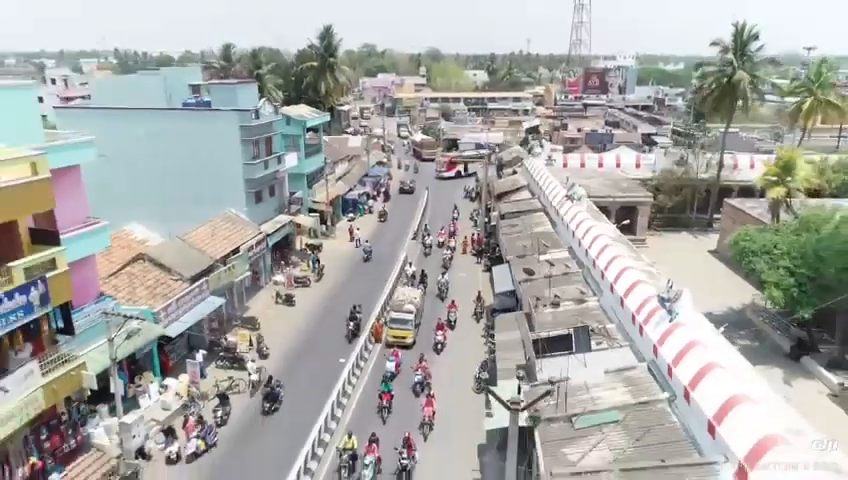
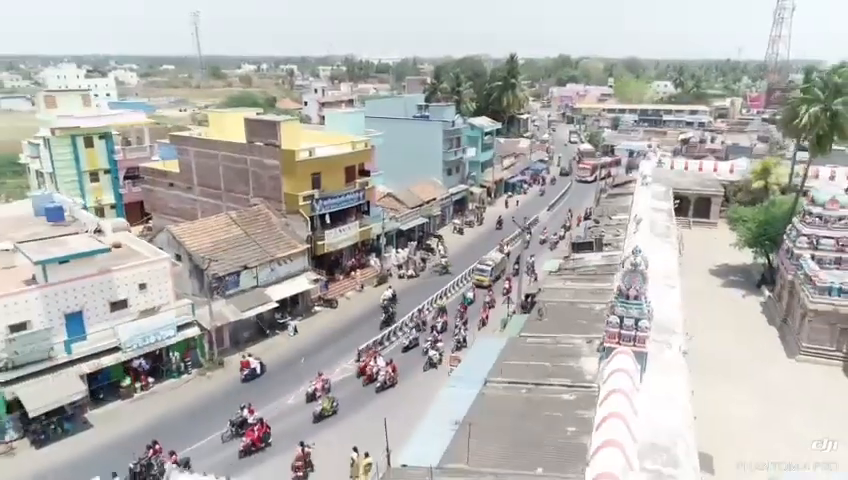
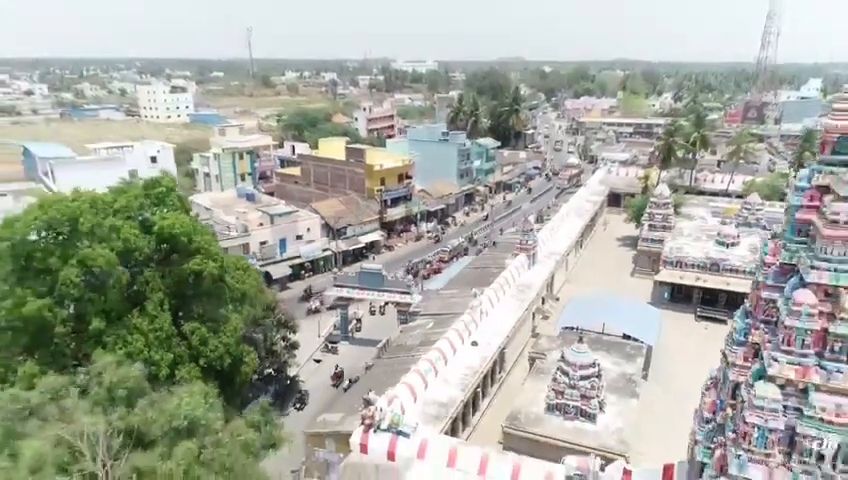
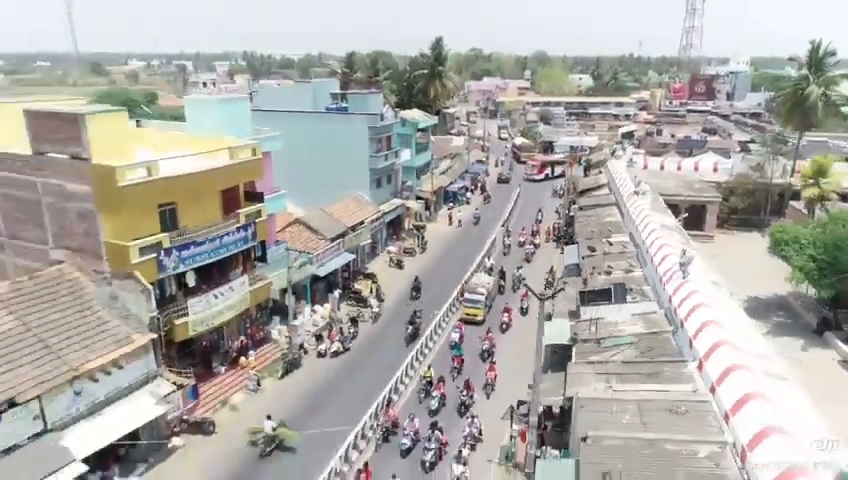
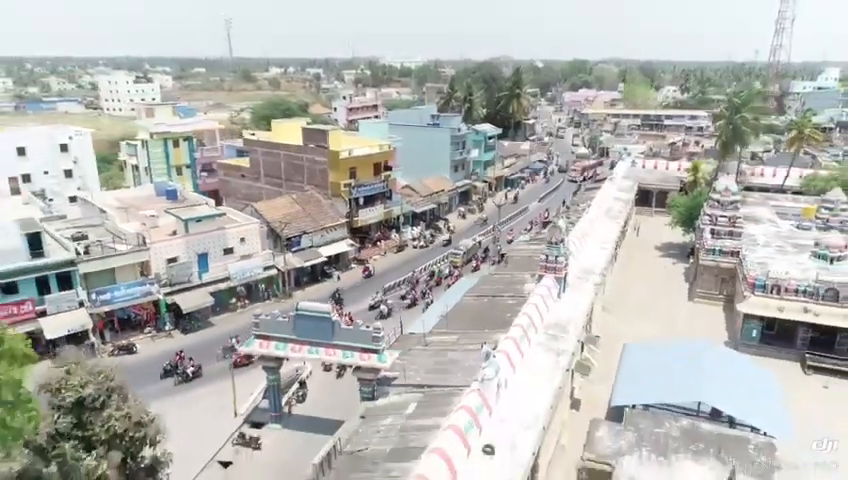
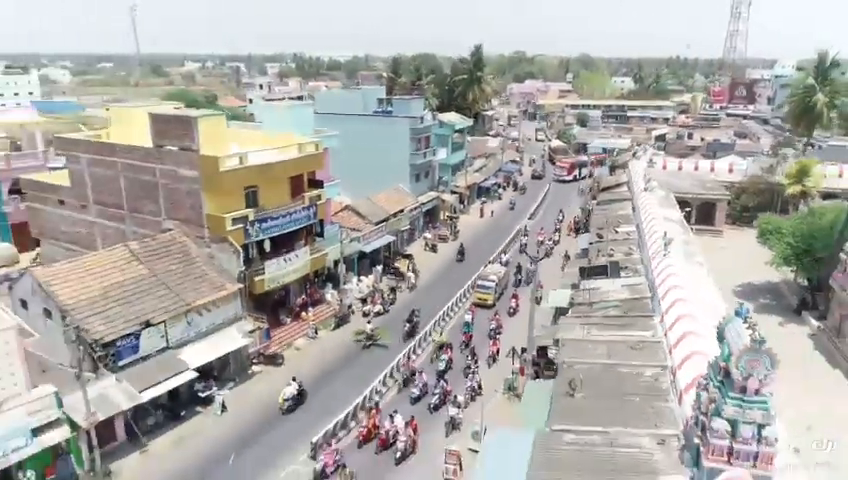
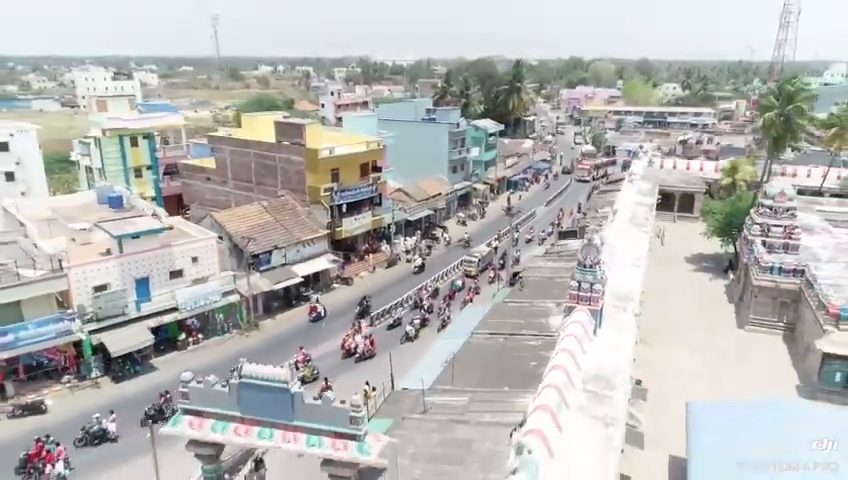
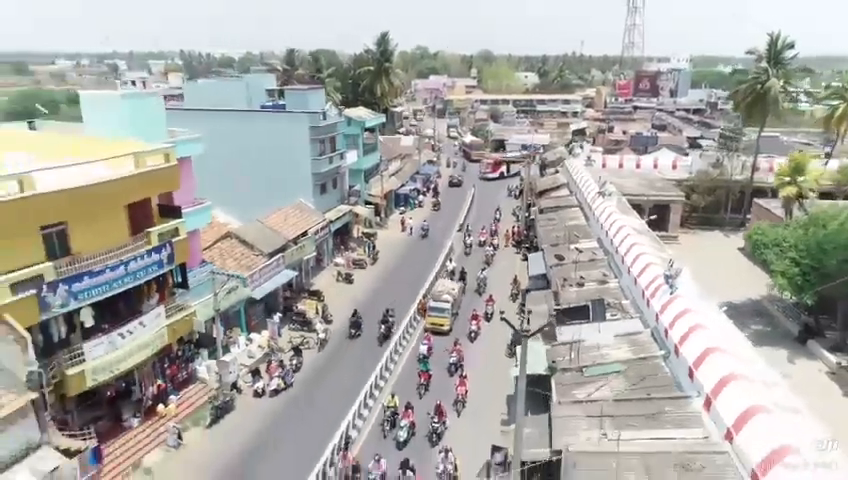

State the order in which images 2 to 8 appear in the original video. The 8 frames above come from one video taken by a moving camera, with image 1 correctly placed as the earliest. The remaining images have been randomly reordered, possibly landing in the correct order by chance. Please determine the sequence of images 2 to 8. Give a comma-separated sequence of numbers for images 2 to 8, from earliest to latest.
8, 4, 6, 2, 7, 5, 3
